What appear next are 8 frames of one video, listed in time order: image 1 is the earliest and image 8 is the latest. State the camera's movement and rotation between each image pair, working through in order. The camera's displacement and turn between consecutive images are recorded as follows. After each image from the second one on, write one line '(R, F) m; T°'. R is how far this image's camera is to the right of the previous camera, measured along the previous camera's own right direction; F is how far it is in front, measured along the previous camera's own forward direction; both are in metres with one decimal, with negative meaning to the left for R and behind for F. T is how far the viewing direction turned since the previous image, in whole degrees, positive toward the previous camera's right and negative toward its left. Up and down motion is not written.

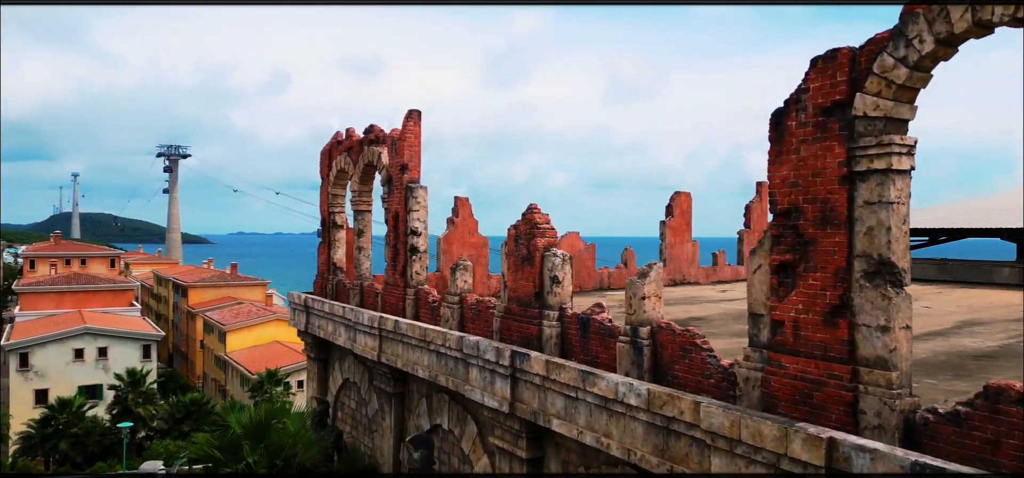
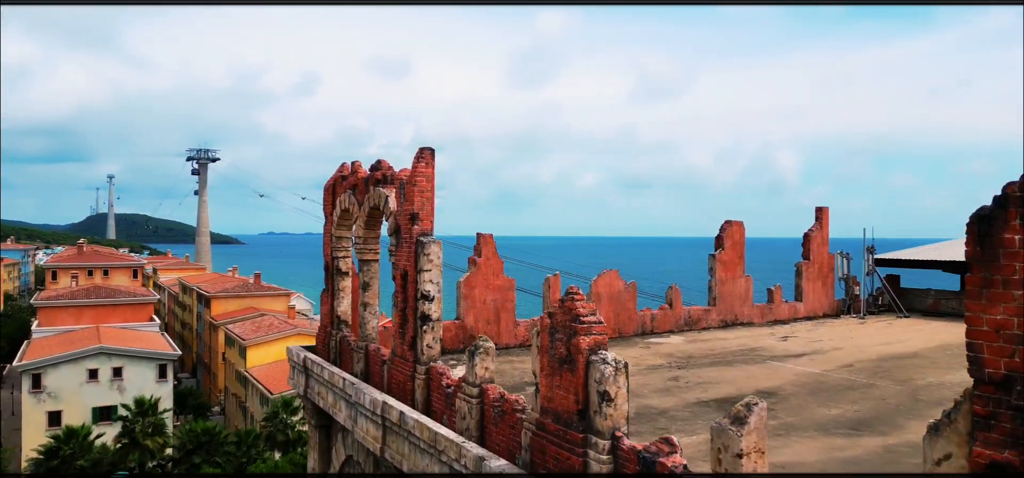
(-0.1, +1.7) m; -2°
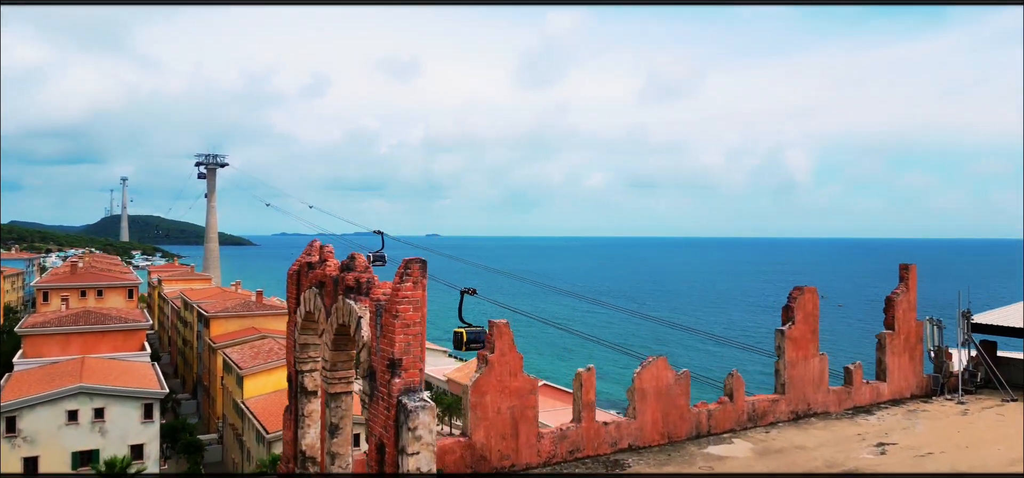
(-0.1, +2.6) m; -1°
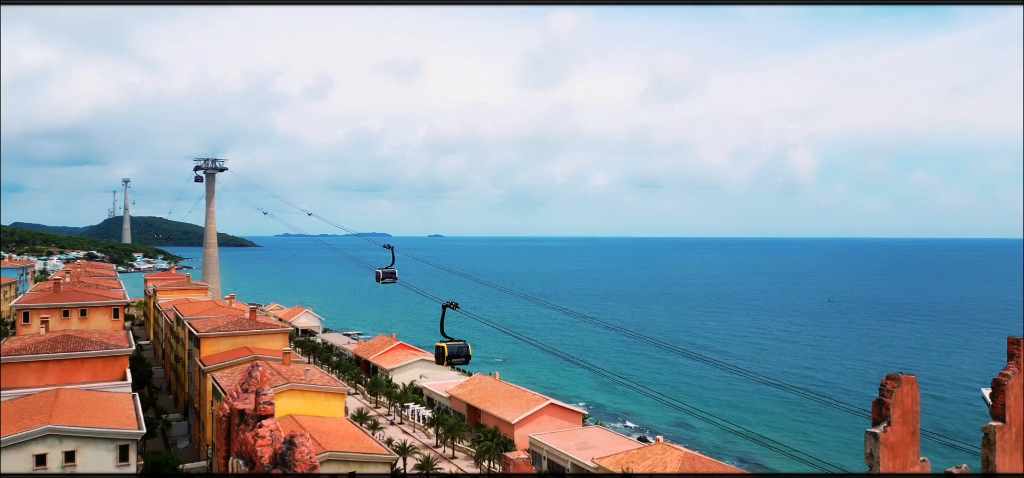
(0.0, +2.2) m; -1°
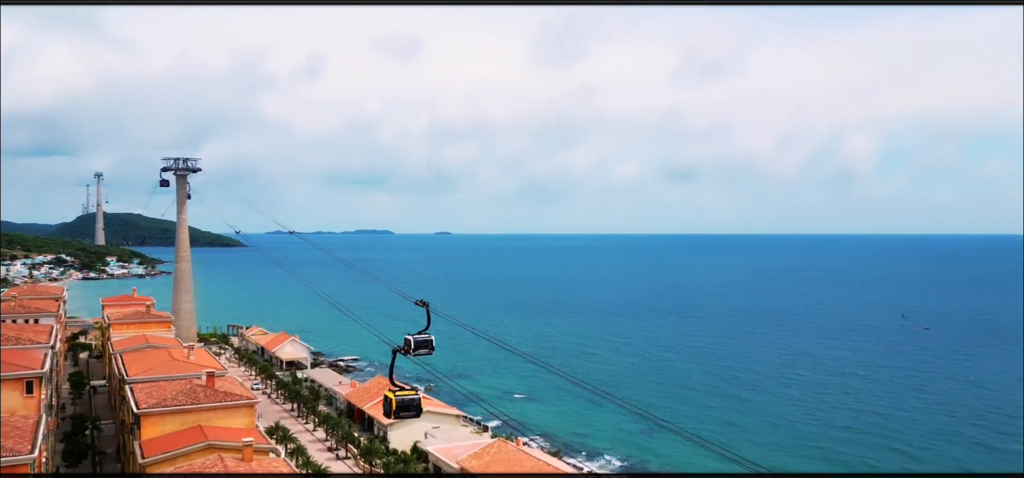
(-1.6, +9.9) m; 0°
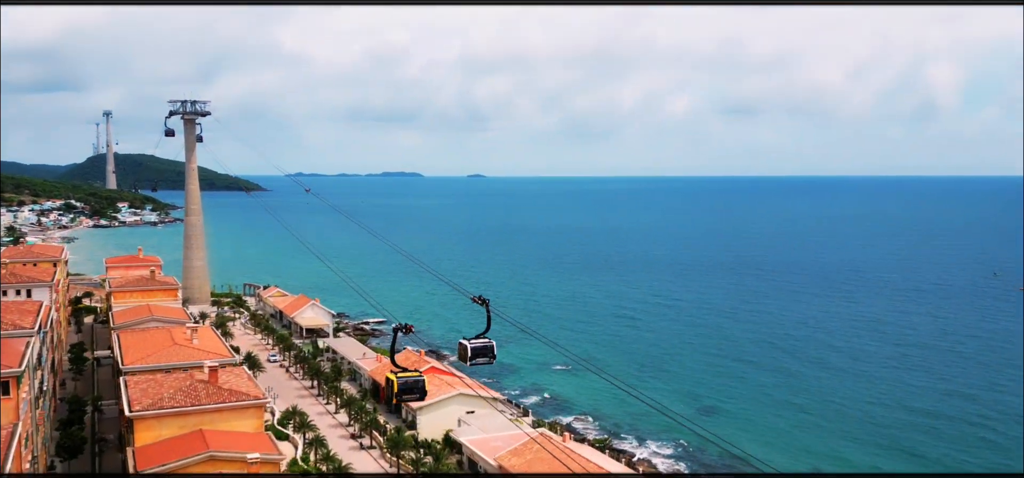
(-1.4, +6.2) m; -2°
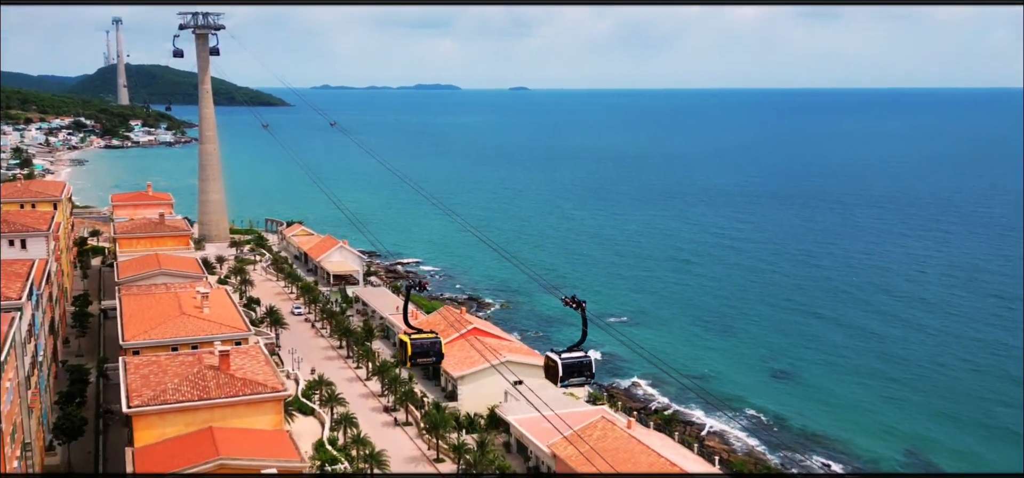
(-1.7, +6.4) m; -2°
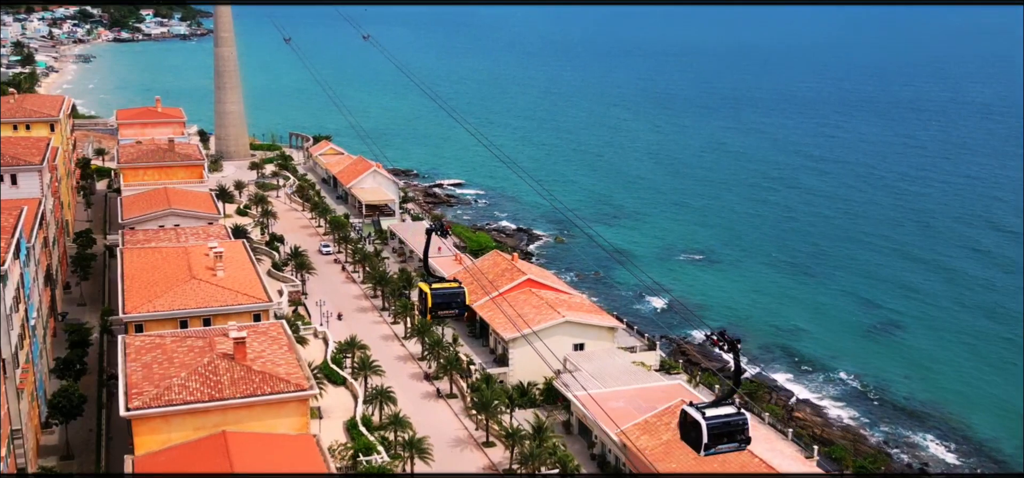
(-1.6, +6.3) m; -3°
